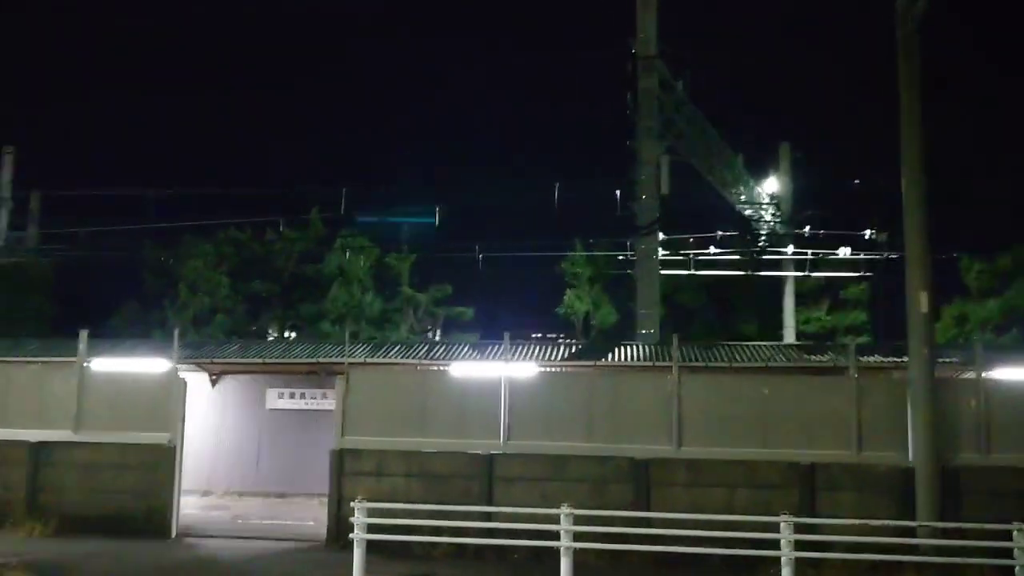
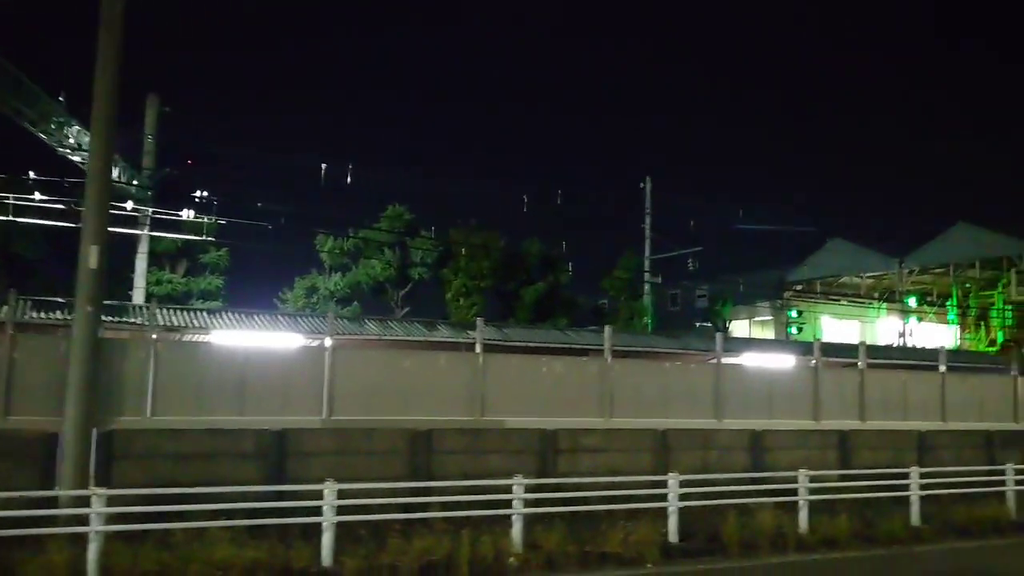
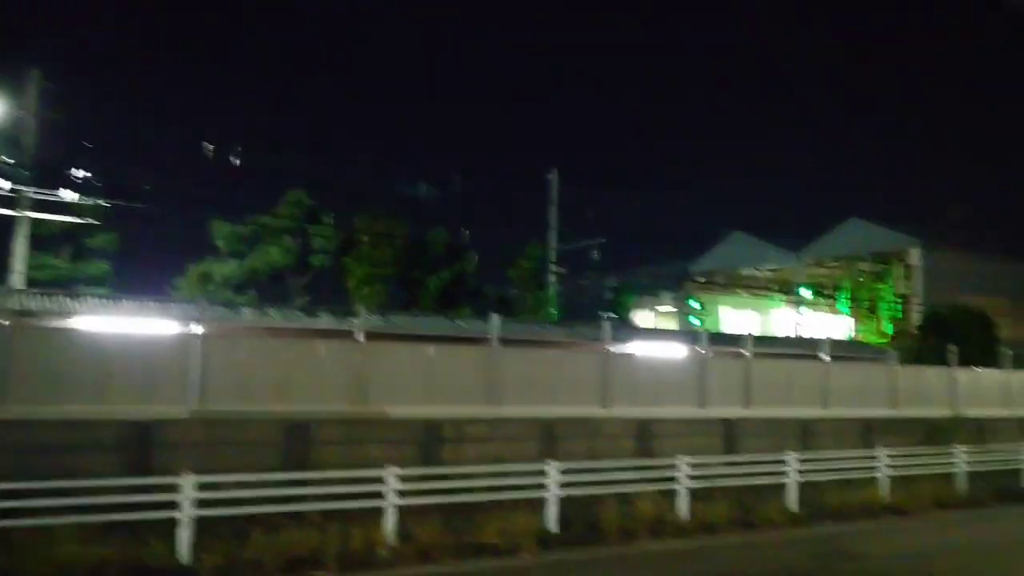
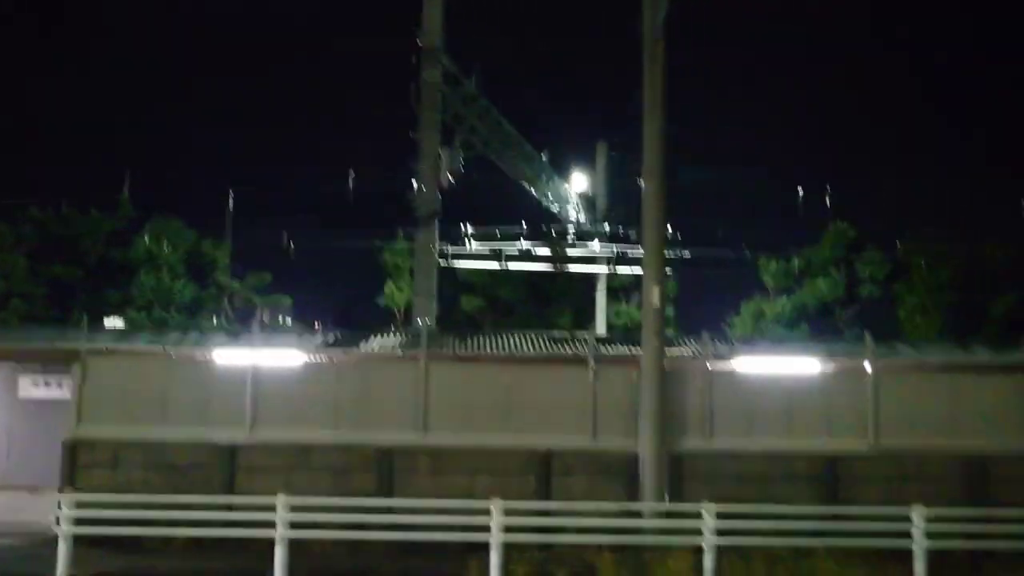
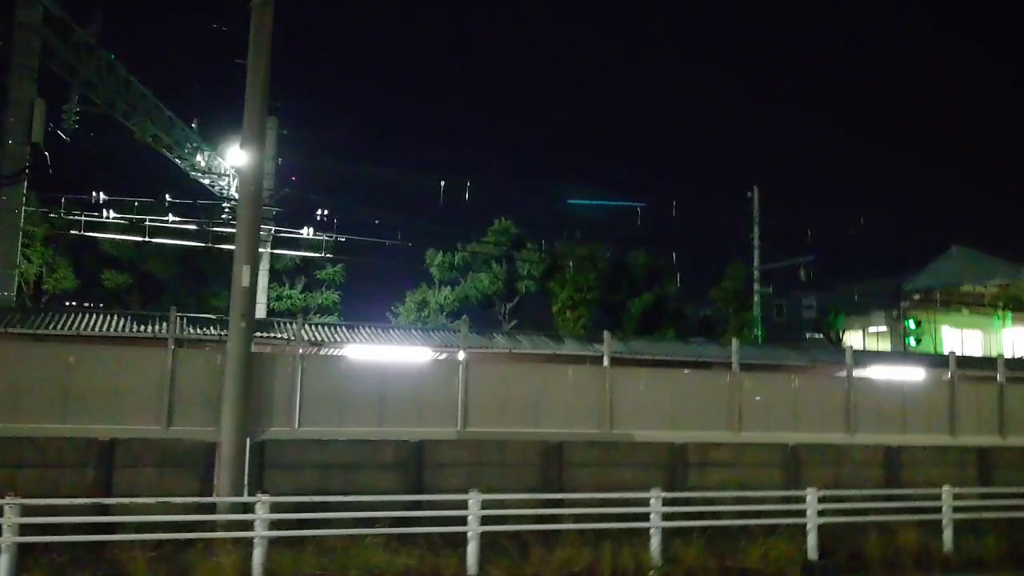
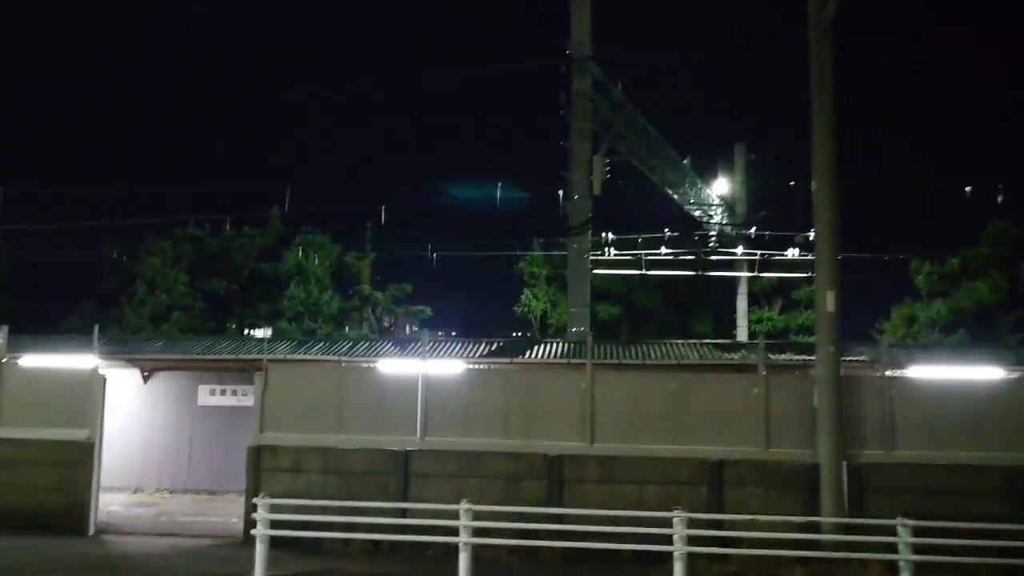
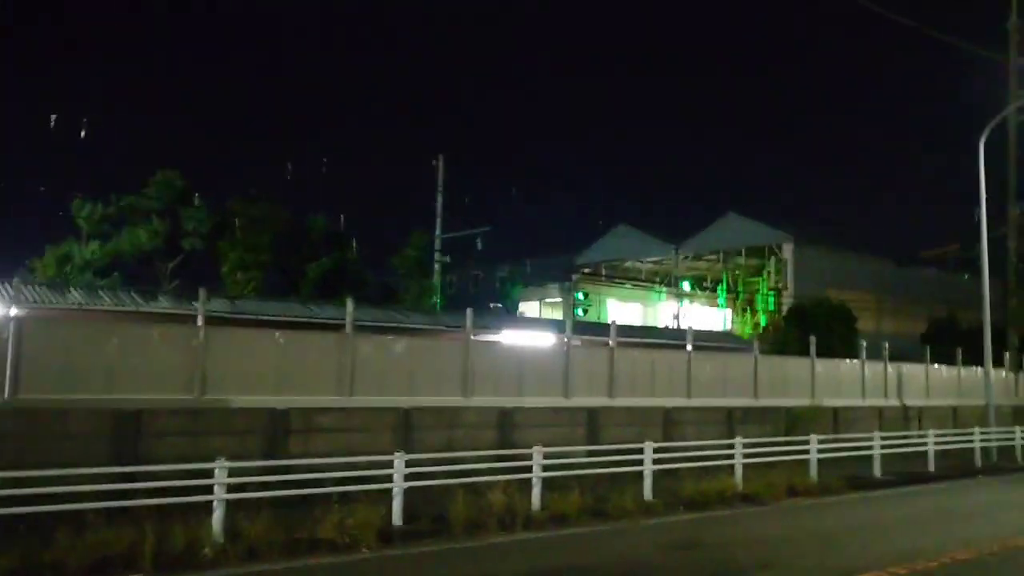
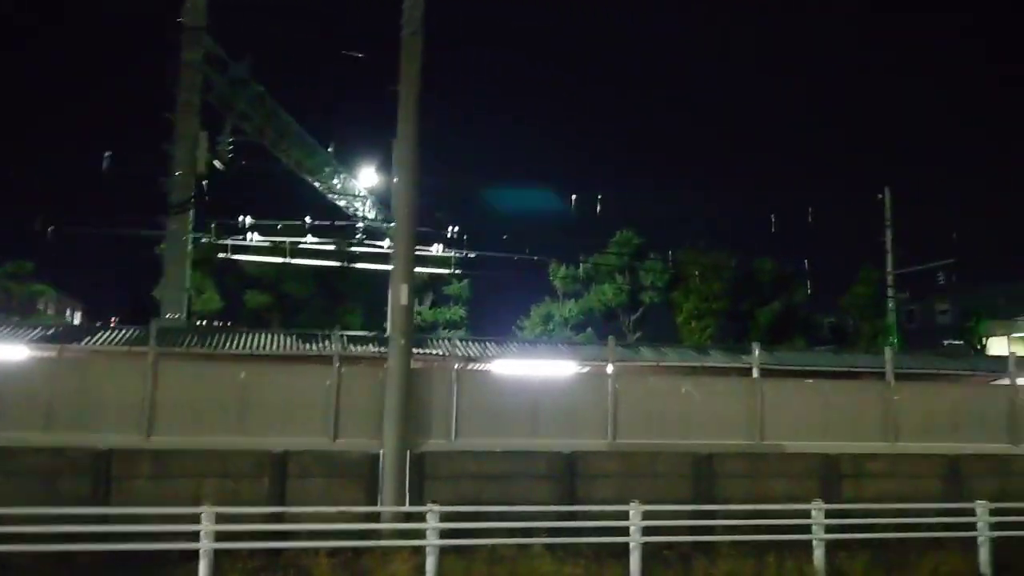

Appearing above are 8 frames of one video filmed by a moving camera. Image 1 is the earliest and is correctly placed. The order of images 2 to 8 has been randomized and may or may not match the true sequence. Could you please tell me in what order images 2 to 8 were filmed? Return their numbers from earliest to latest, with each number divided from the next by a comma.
6, 4, 8, 5, 2, 3, 7
